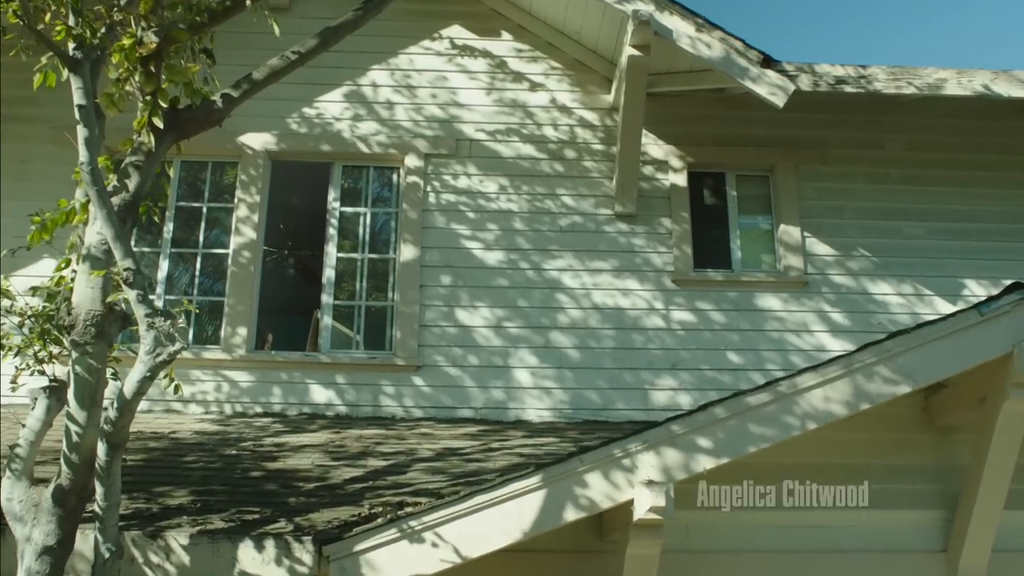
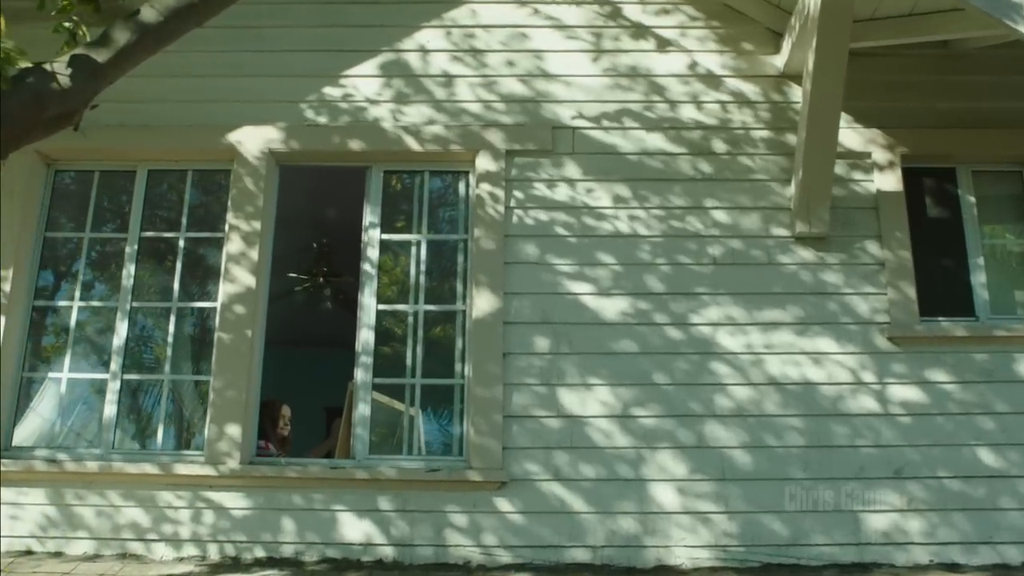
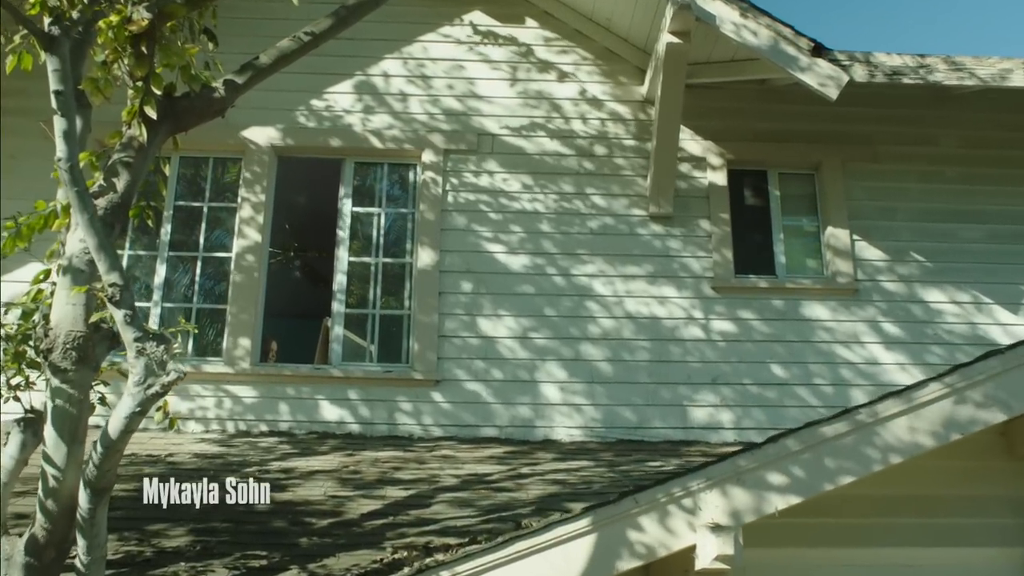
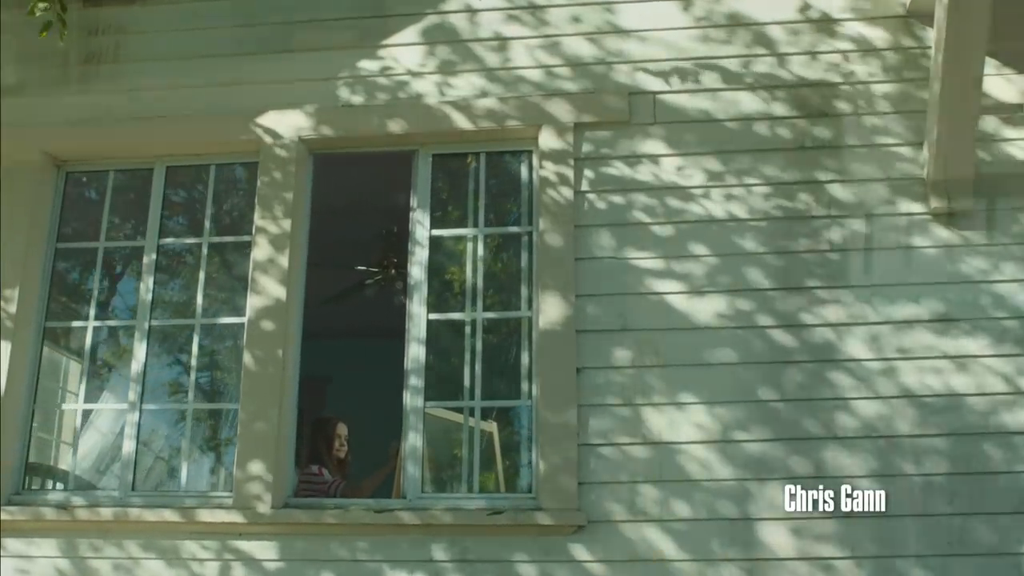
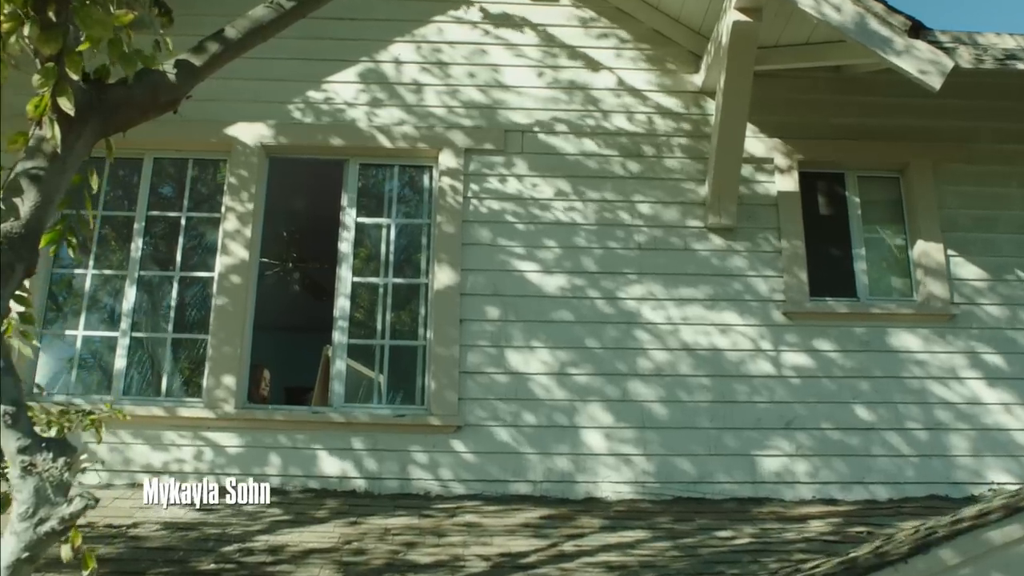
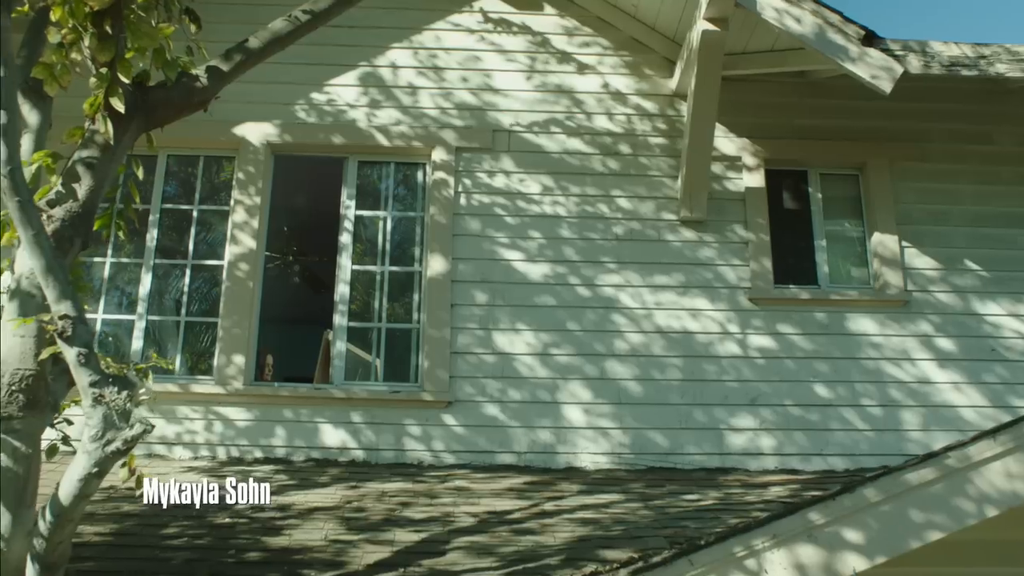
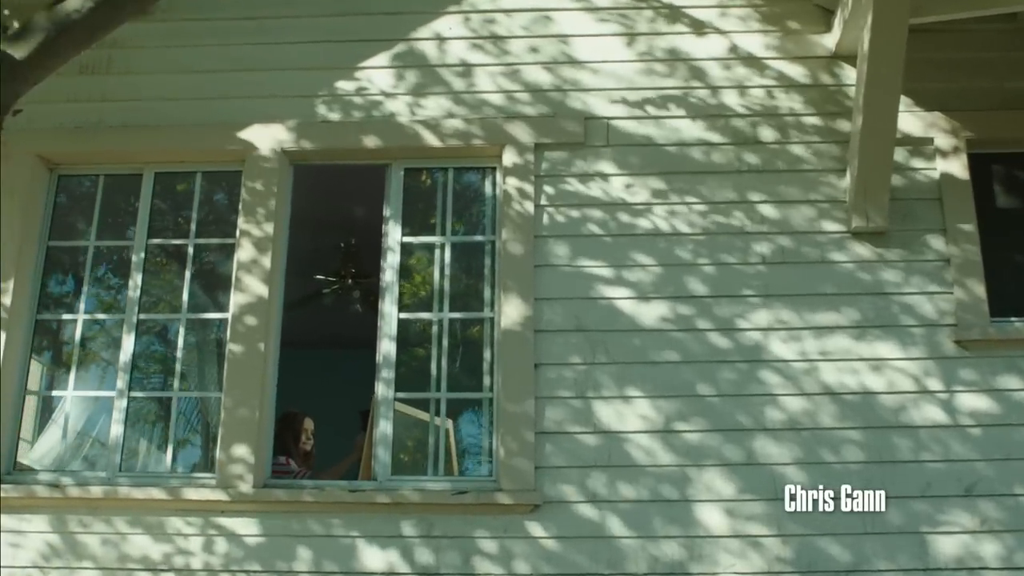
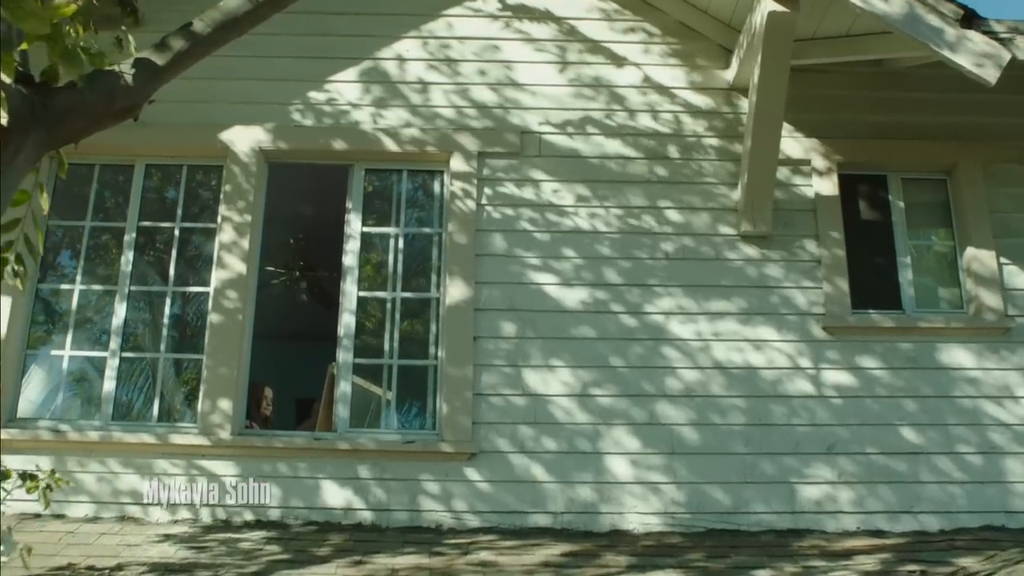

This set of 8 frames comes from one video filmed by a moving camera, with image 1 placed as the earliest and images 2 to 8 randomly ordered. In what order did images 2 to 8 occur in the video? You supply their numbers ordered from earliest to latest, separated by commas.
3, 6, 5, 8, 2, 7, 4
